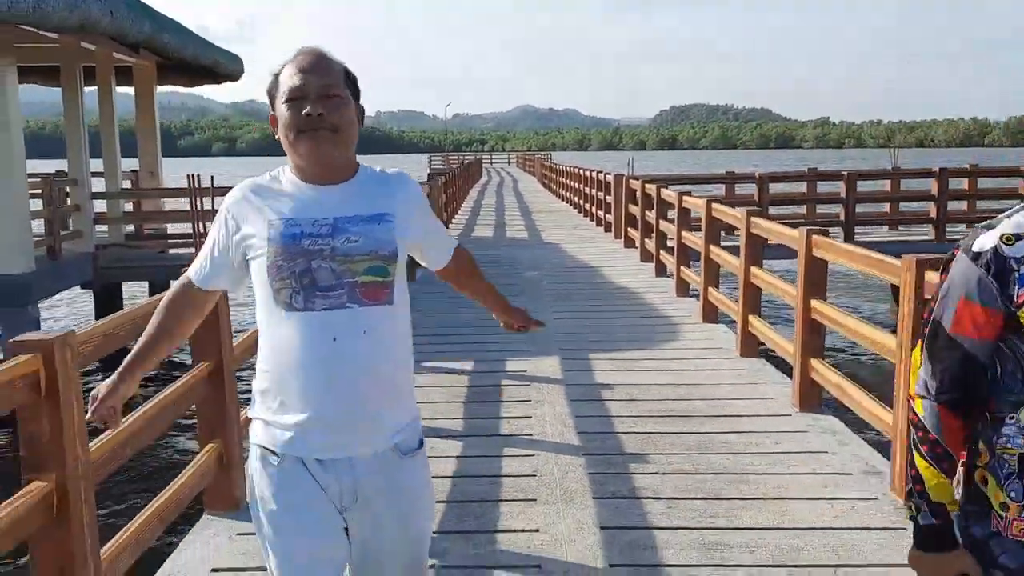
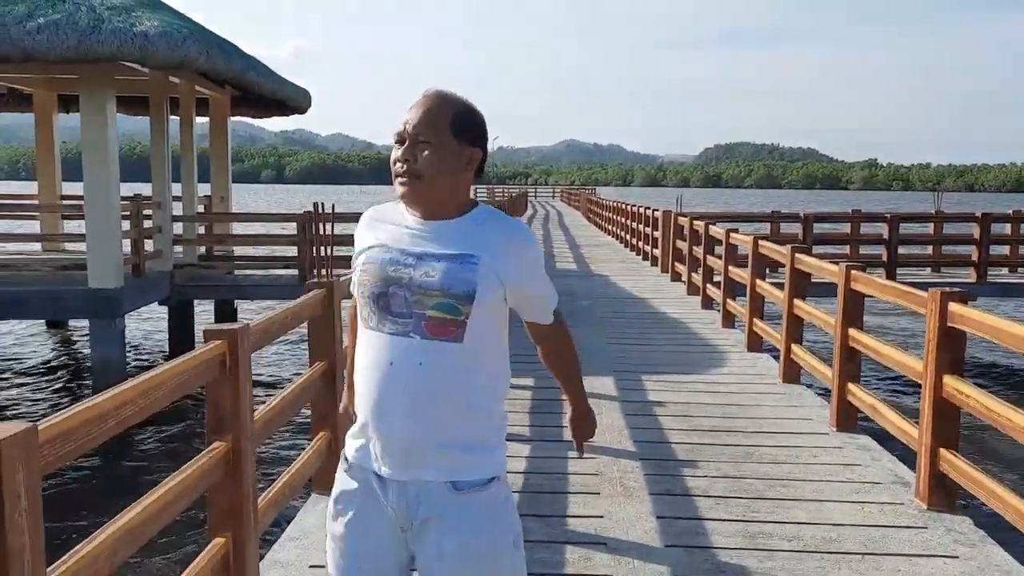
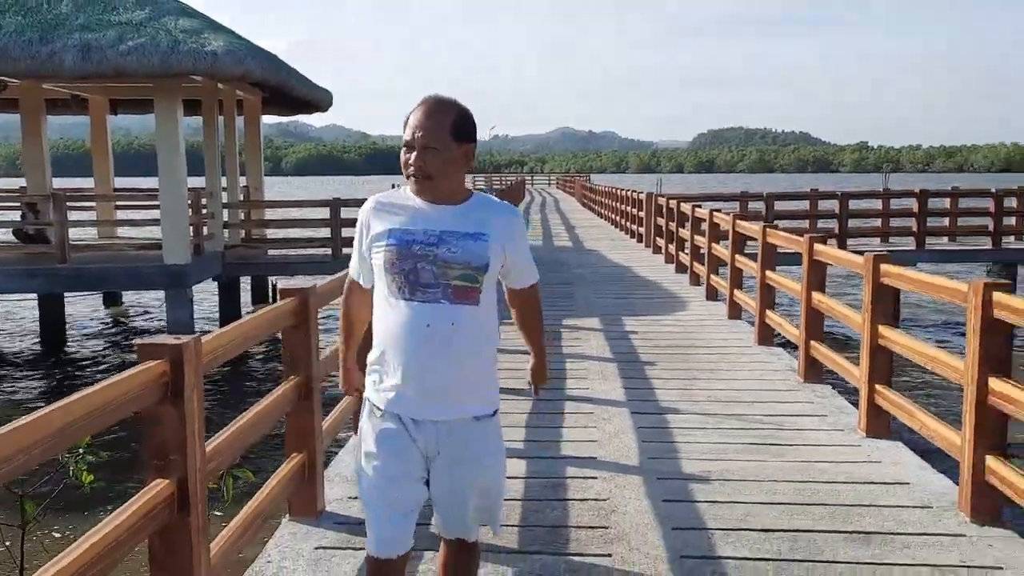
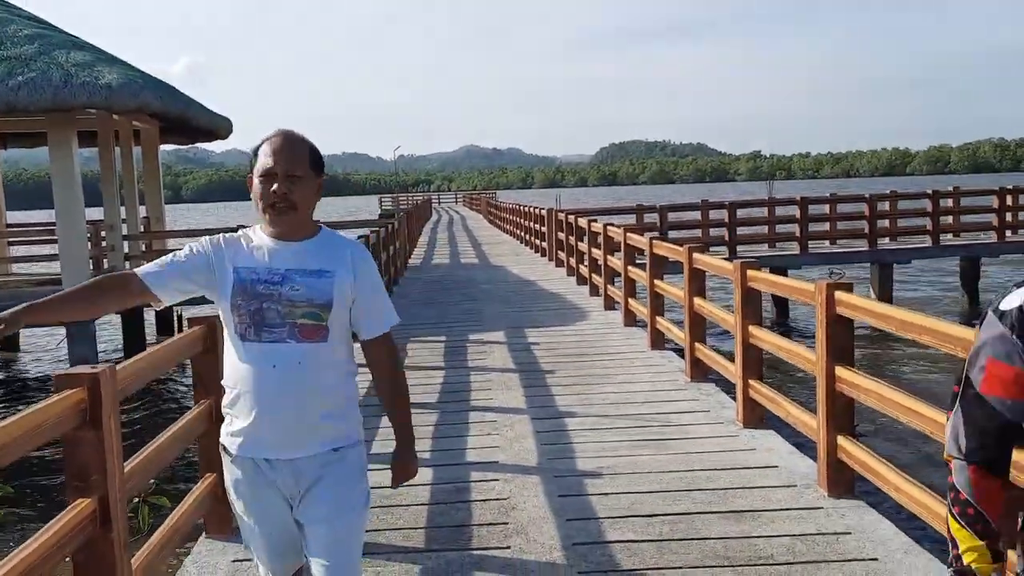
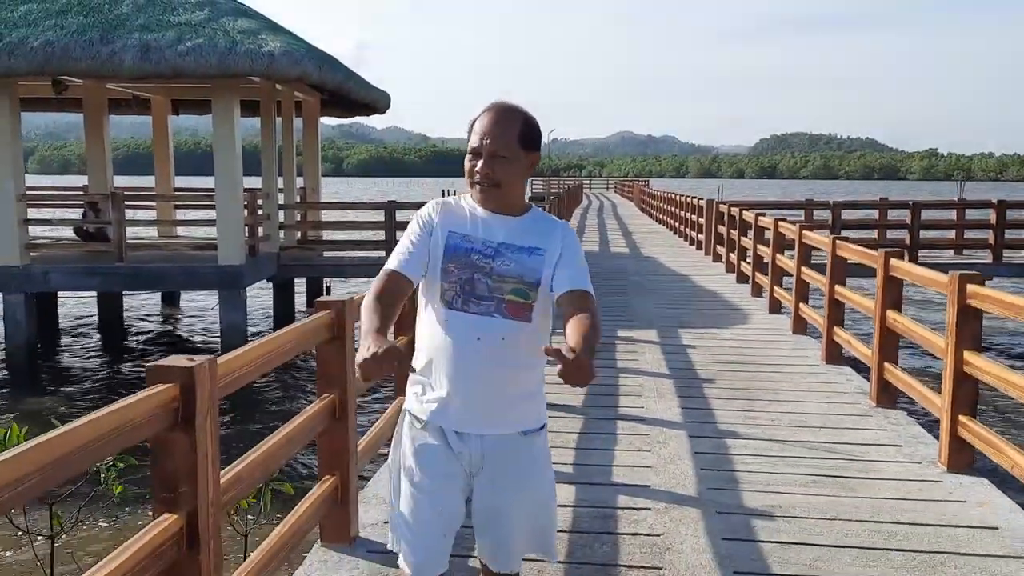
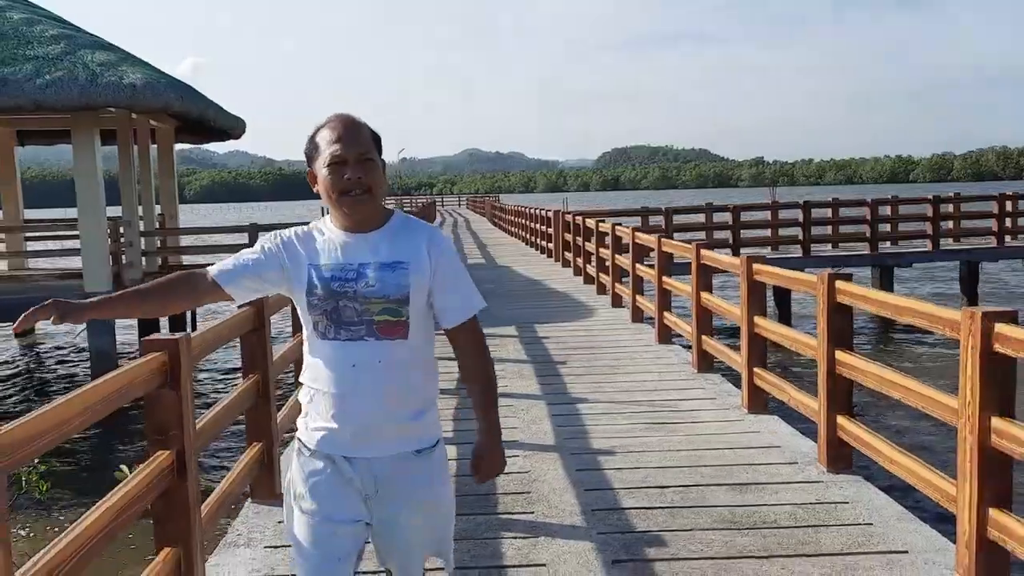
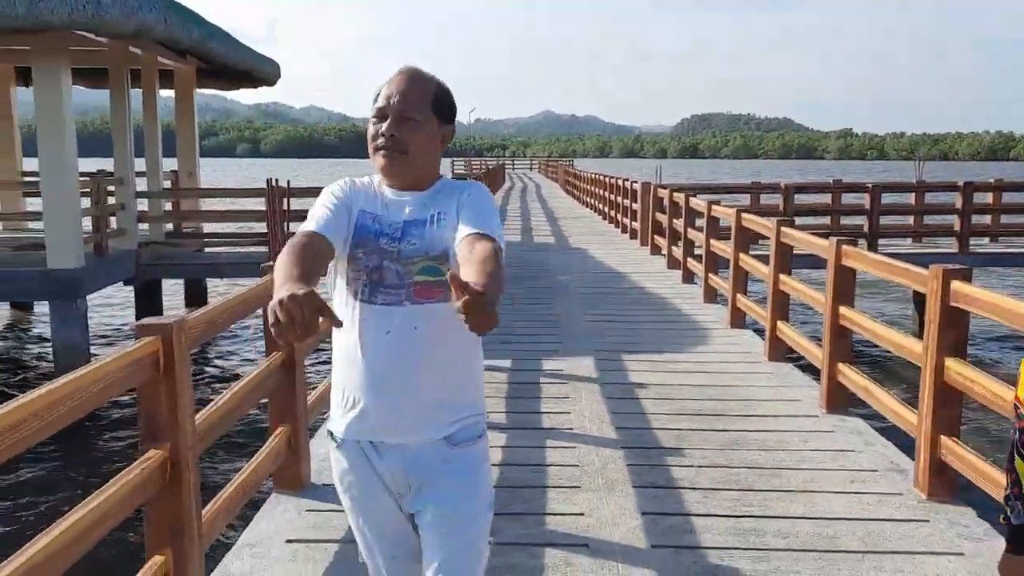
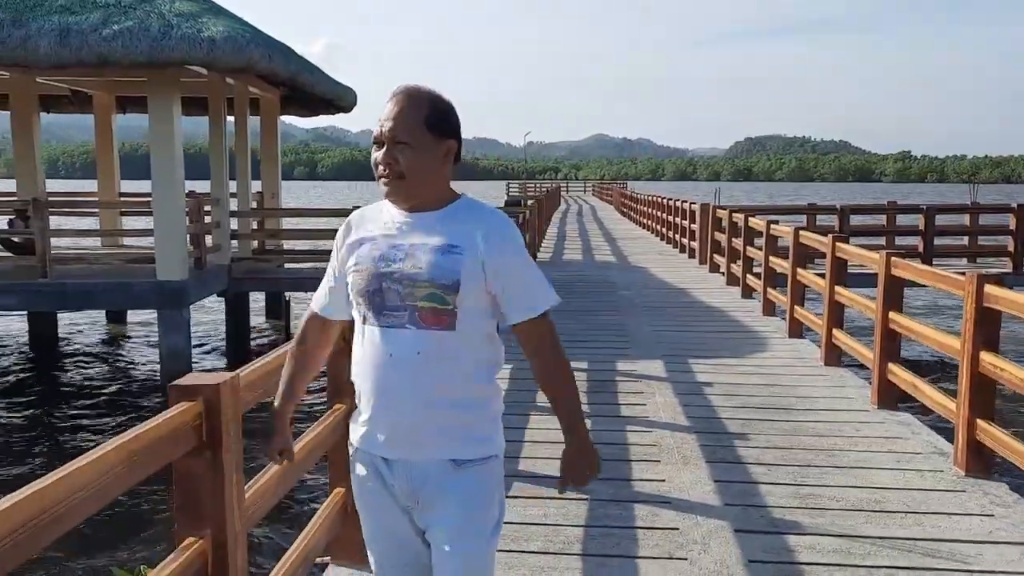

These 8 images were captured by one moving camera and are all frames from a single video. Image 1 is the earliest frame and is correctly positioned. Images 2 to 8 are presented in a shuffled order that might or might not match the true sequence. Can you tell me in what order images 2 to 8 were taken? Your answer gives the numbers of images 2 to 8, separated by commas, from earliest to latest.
7, 2, 8, 5, 3, 4, 6
